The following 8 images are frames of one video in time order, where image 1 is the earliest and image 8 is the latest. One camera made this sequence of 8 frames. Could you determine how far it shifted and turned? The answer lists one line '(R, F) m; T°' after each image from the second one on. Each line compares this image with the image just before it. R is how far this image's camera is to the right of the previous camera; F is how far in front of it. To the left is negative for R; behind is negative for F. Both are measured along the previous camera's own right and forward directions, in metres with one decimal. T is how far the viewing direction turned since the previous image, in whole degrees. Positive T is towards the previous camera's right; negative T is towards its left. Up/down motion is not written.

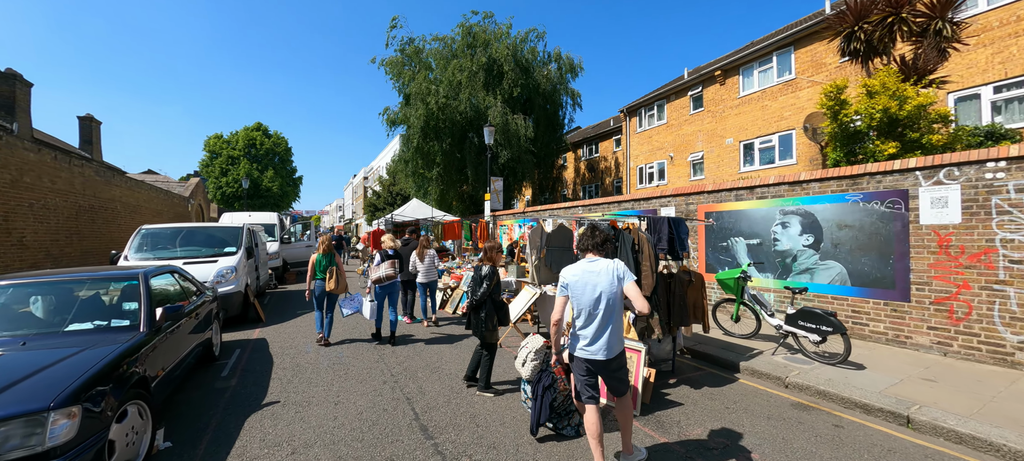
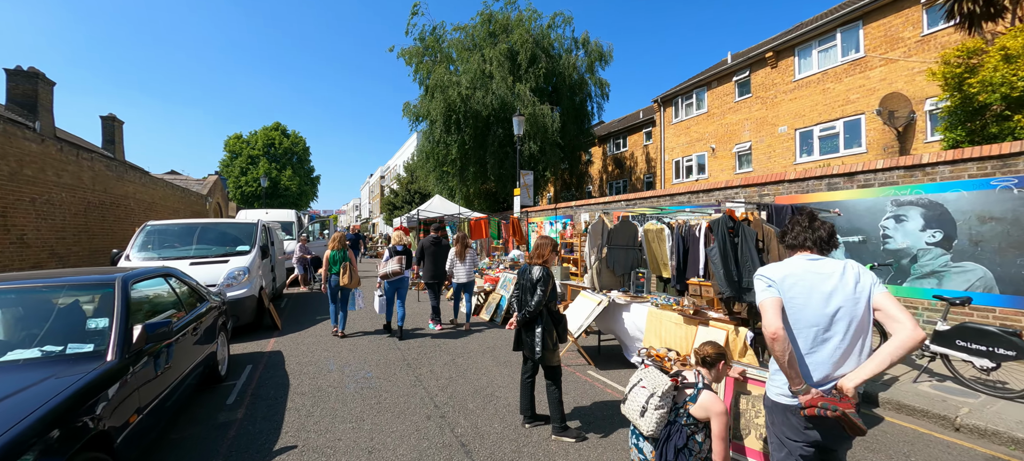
(-0.6, +1.1) m; -2°
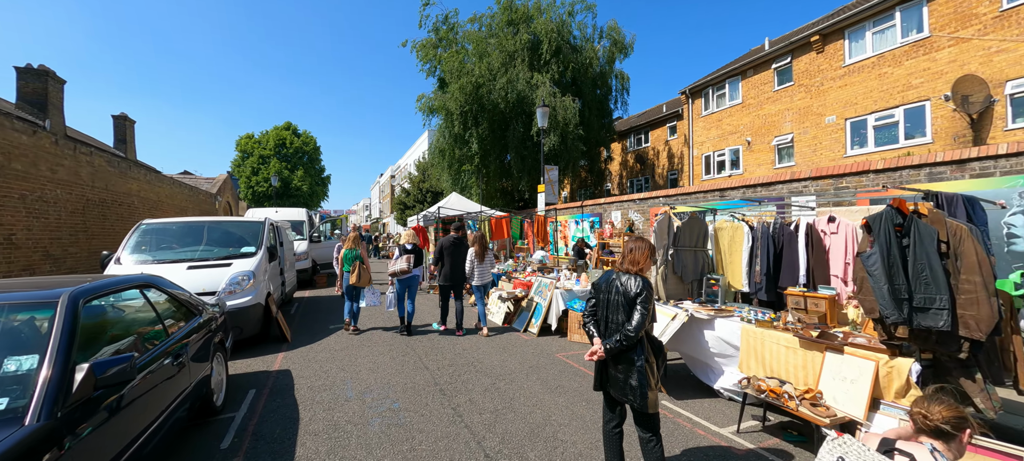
(-0.5, +0.9) m; -1°
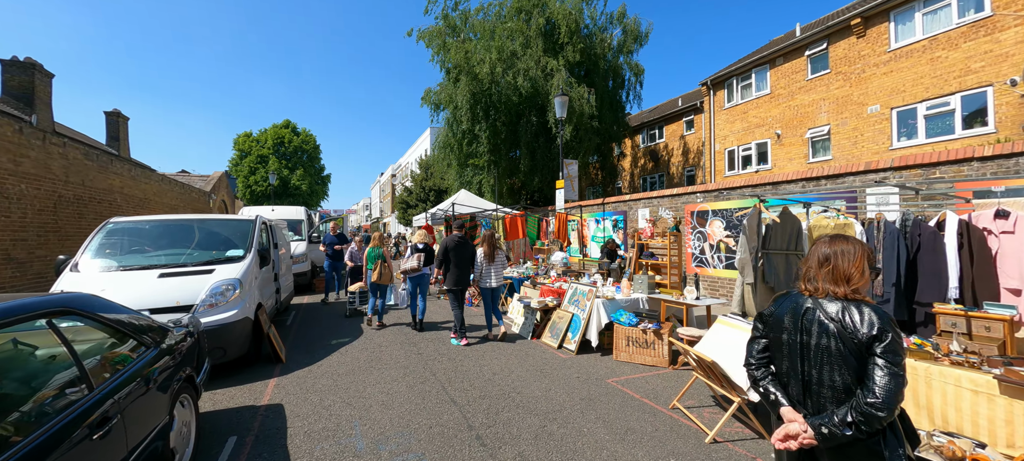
(-0.5, +1.0) m; 0°
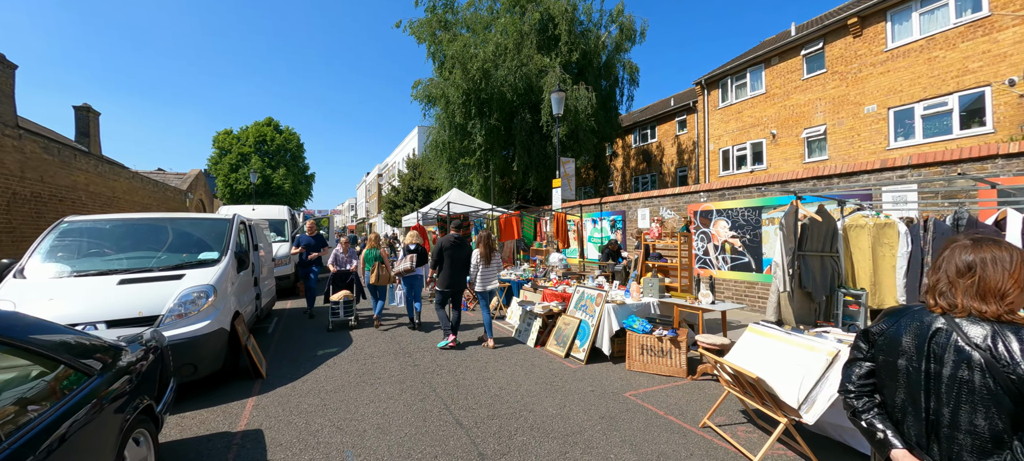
(-0.2, +0.4) m; +2°
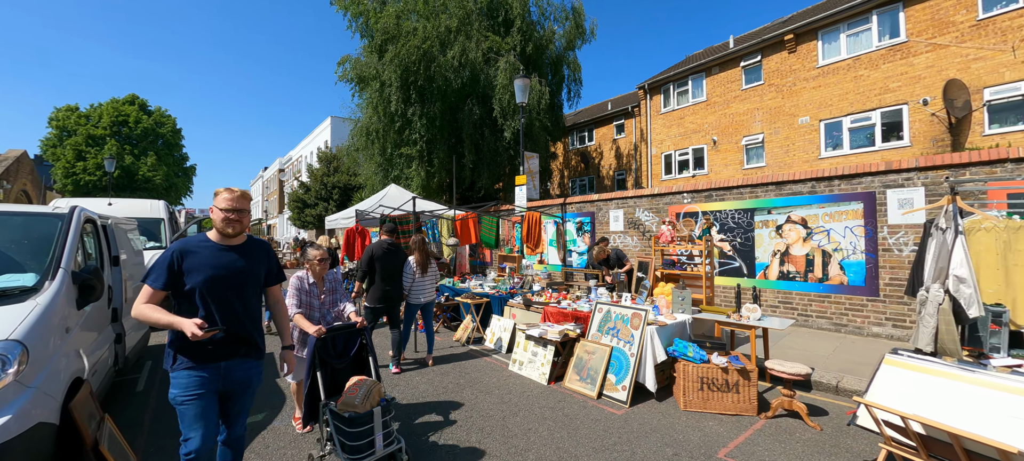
(-1.1, +1.6) m; +13°
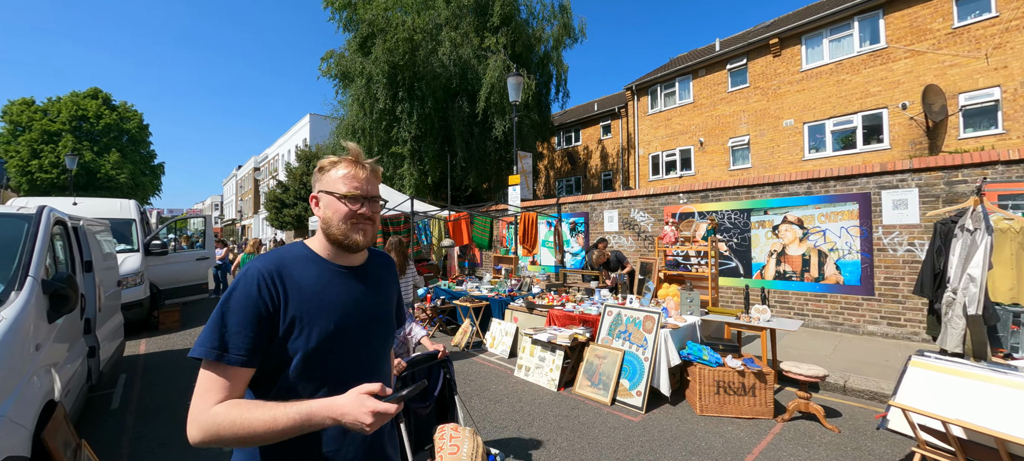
(-0.3, +0.2) m; +3°
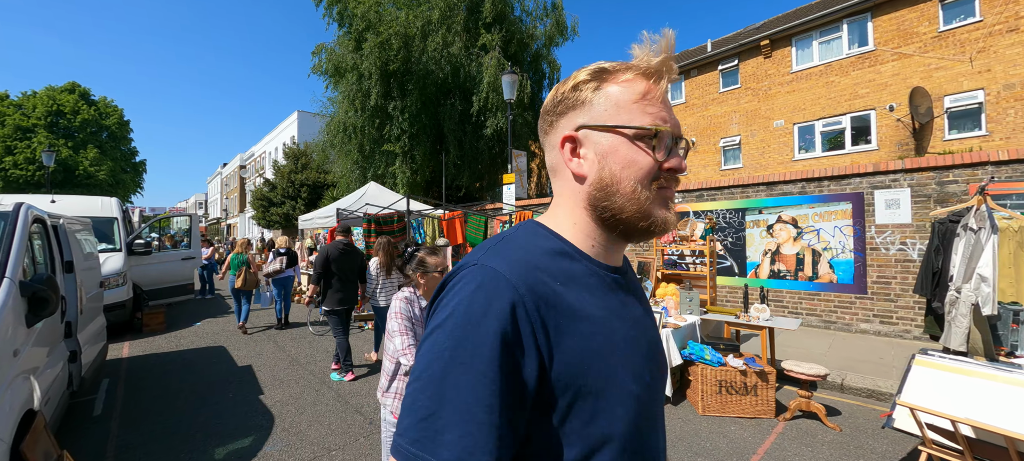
(-0.1, +0.1) m; +1°
